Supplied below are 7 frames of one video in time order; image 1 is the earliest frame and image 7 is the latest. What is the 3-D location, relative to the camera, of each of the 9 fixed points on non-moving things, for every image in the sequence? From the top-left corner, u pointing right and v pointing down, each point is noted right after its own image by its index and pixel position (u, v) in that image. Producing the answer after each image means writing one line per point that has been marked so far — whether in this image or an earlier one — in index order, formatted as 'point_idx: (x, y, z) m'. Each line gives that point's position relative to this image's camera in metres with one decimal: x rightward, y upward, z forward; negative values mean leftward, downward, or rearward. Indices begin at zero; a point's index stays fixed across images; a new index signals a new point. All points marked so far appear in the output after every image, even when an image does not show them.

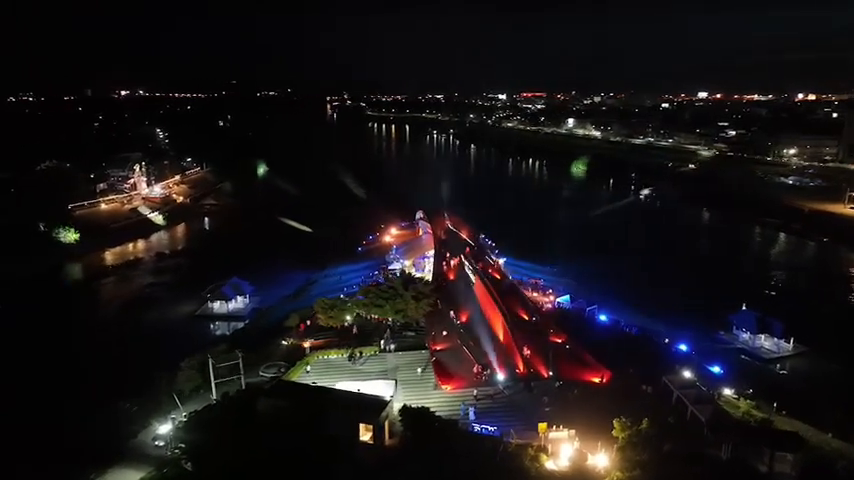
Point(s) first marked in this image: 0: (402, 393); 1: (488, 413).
0: (-0.6, -3.6, +13.8) m
1: (+1.3, -3.8, +13.1) m
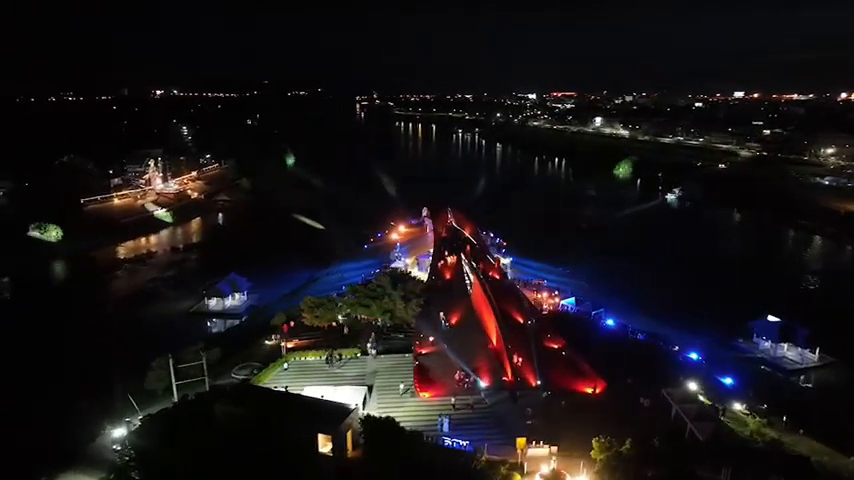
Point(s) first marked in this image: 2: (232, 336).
0: (-1.1, -3.5, +12.8) m
1: (+0.8, -3.7, +12.0) m
2: (-5.9, -3.1, +18.2) m
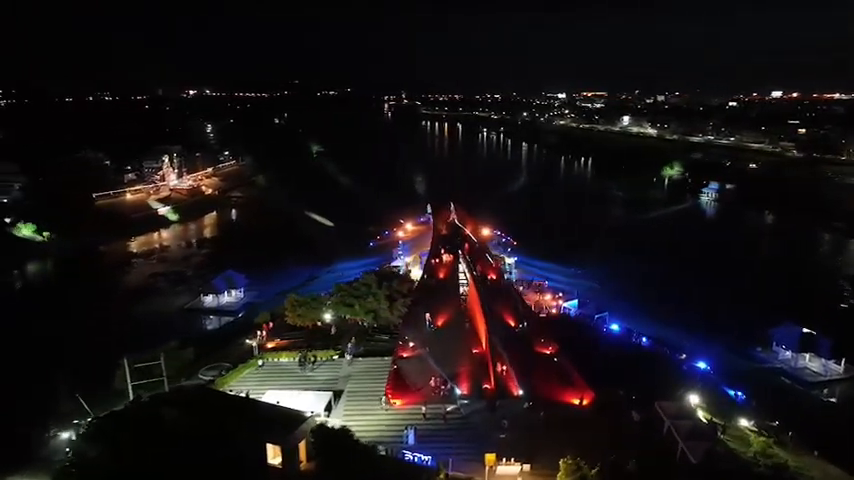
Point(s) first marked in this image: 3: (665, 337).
0: (-1.7, -3.4, +11.9) m
1: (+0.1, -3.6, +11.0) m
2: (-6.2, -3.0, +17.5) m
3: (+7.9, -3.2, +19.6) m
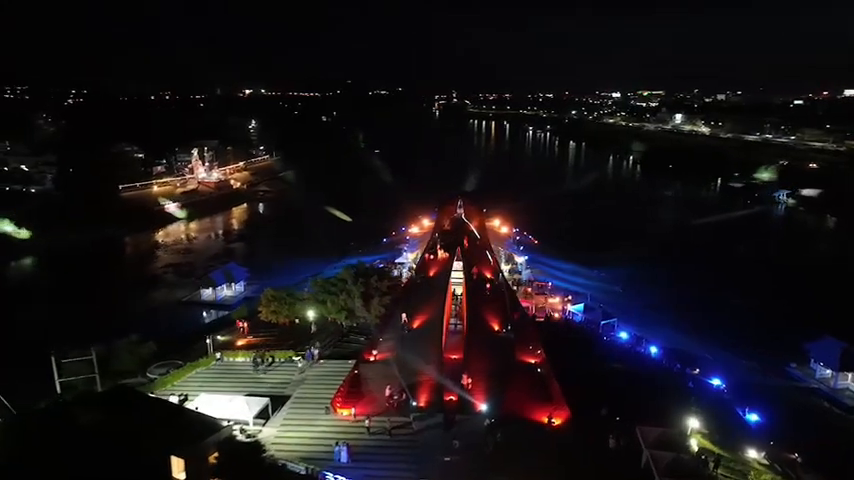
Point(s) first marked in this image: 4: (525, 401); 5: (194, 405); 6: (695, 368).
0: (-2.7, -3.2, +10.7) m
1: (-0.9, -3.5, +9.6) m
2: (-6.7, -2.7, +16.6) m
3: (+7.5, -3.2, +17.6) m
4: (+1.8, -3.0, +11.1) m
5: (-3.9, -2.8, +10.2) m
6: (+6.8, -3.3, +15.2) m
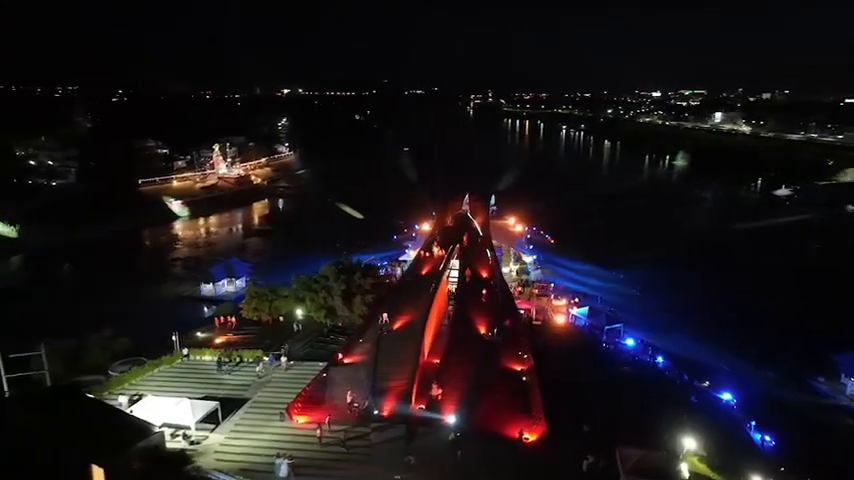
0: (-3.3, -3.1, +9.9) m
1: (-1.6, -3.4, +8.7) m
2: (-6.9, -2.5, +16.1) m
3: (+7.3, -3.2, +16.2) m
4: (+1.2, -2.9, +10.1) m
5: (-4.5, -2.7, +9.5) m
6: (+6.4, -3.3, +13.8) m
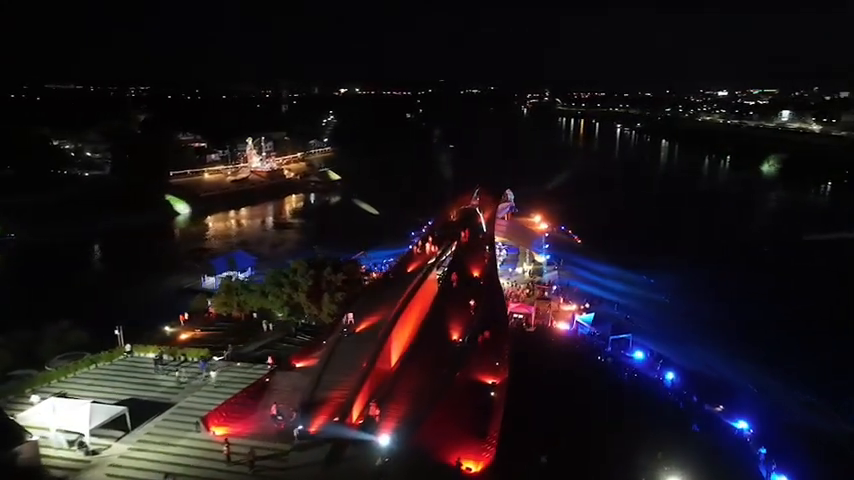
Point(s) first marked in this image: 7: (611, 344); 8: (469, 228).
0: (-4.2, -2.8, +8.8) m
1: (-2.7, -3.2, +7.4) m
2: (-7.3, -2.2, +15.2) m
3: (+6.9, -3.2, +14.1) m
4: (+0.2, -2.8, +8.5) m
5: (-5.5, -2.4, +8.5) m
6: (+5.8, -3.2, +11.8) m
7: (+4.3, -2.4, +13.8) m
8: (+1.3, +0.4, +17.9) m
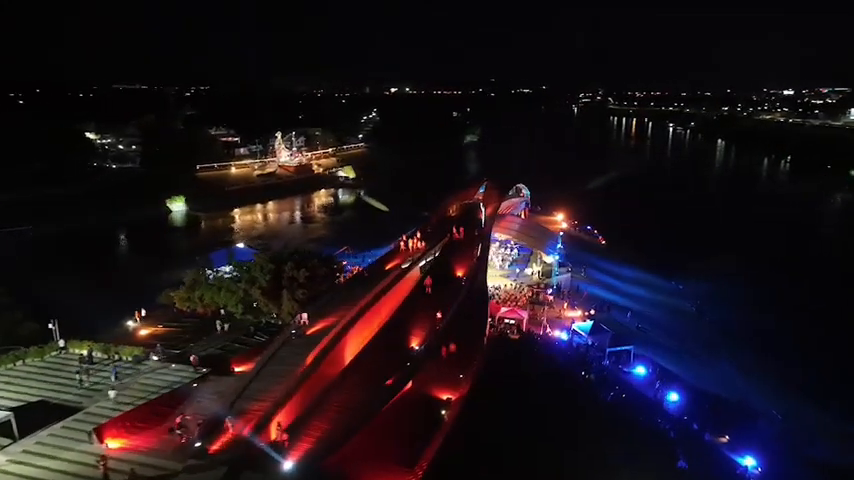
0: (-5.2, -2.6, +7.8) m
1: (-3.8, -3.0, +6.3) m
2: (-7.7, -1.9, +14.5) m
3: (+6.3, -3.2, +12.2) m
4: (-0.8, -2.7, +7.2) m
5: (-6.5, -2.2, +7.6) m
6: (+5.0, -3.2, +10.0) m
7: (+3.7, -2.4, +12.1) m
8: (+1.1, +0.5, +16.4) m
